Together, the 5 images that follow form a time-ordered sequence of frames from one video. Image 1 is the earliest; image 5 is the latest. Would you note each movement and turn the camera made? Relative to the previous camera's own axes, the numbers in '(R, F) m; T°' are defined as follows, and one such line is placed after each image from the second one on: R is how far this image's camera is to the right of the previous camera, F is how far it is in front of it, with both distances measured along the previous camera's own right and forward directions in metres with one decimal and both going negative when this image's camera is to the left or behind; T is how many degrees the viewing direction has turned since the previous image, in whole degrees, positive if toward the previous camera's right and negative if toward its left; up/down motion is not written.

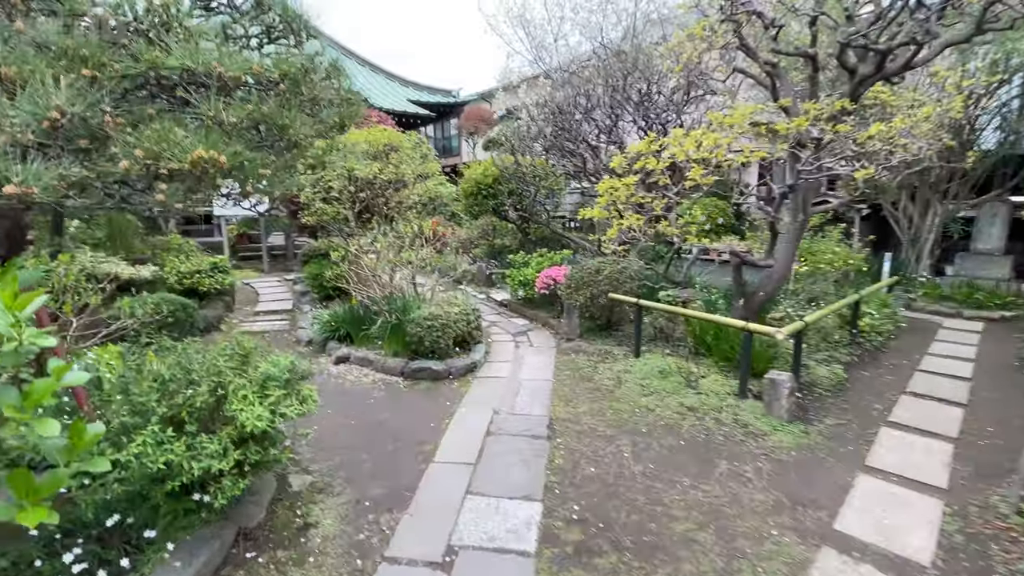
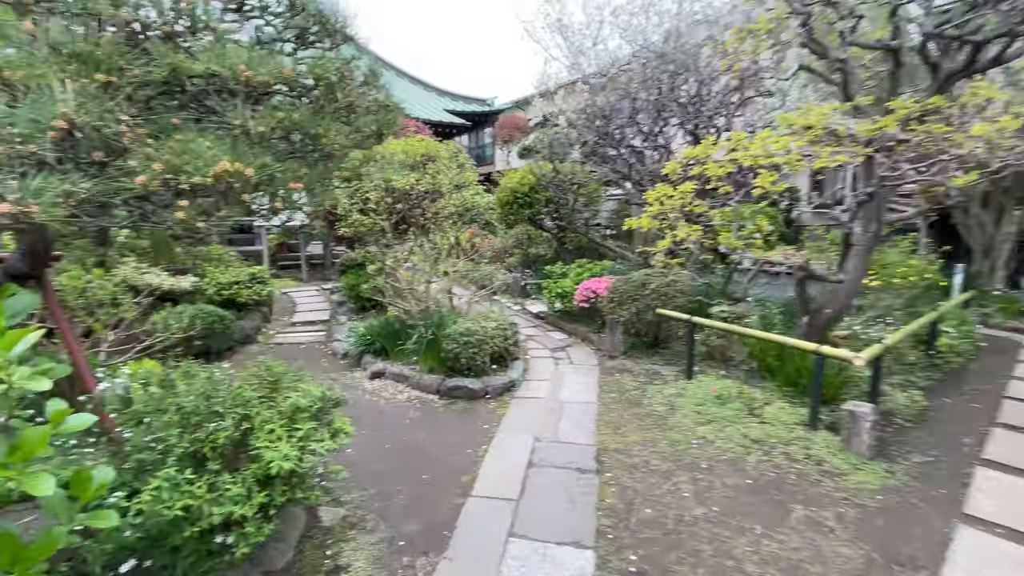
(-0.1, +0.2) m; -4°
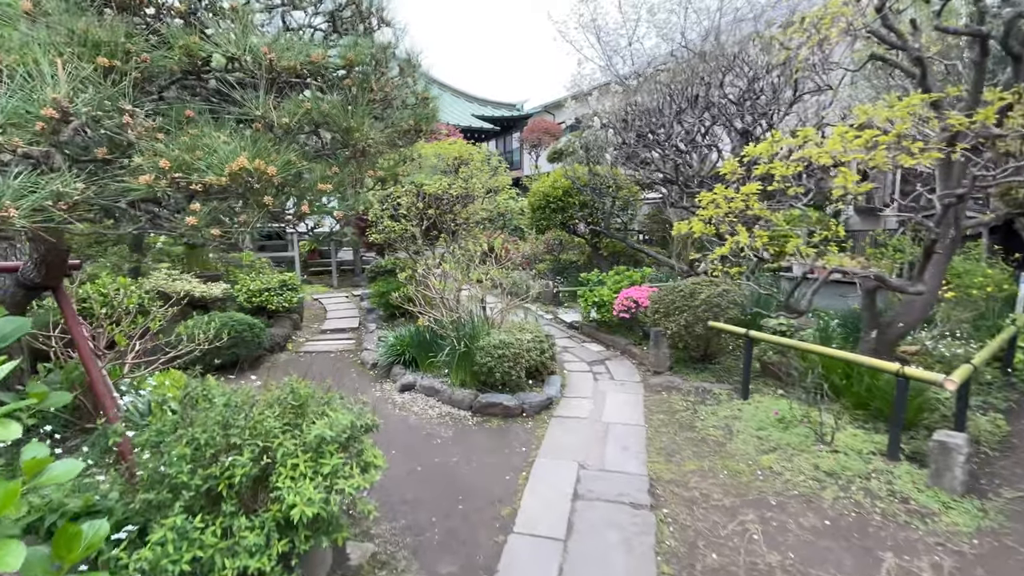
(-0.1, +0.3) m; -3°
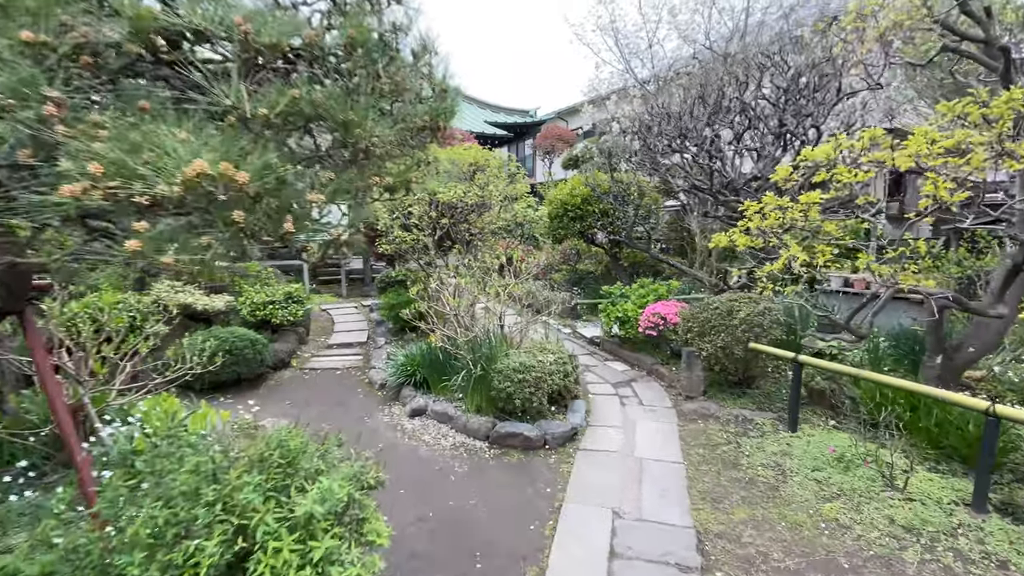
(-0.1, +0.3) m; -1°
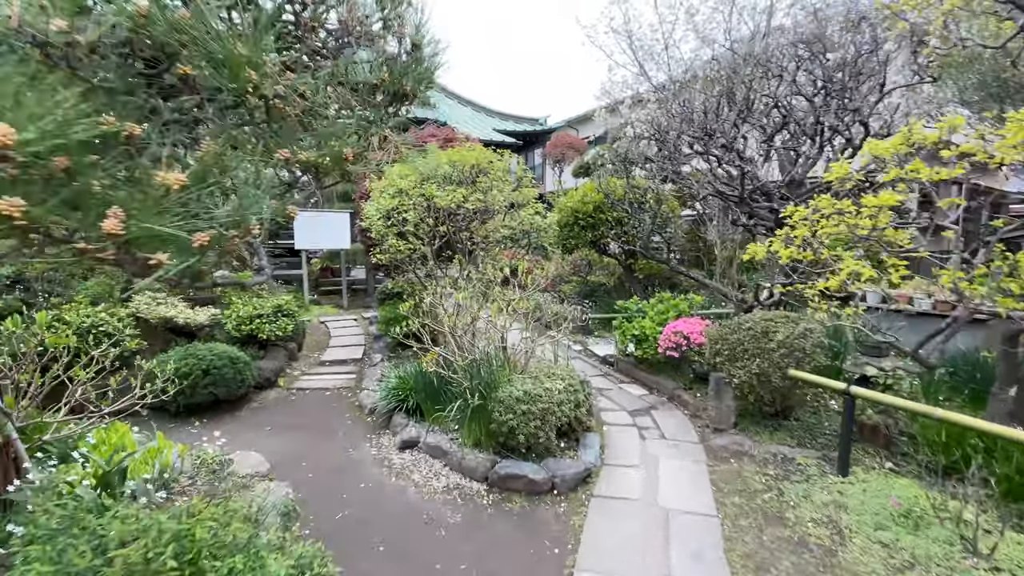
(0.0, +0.4) m; -1°
